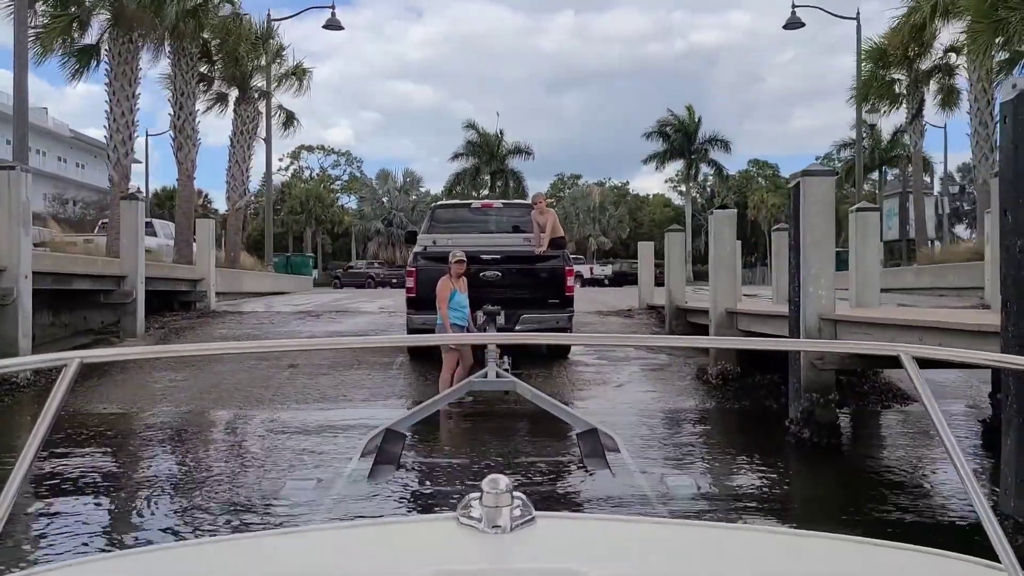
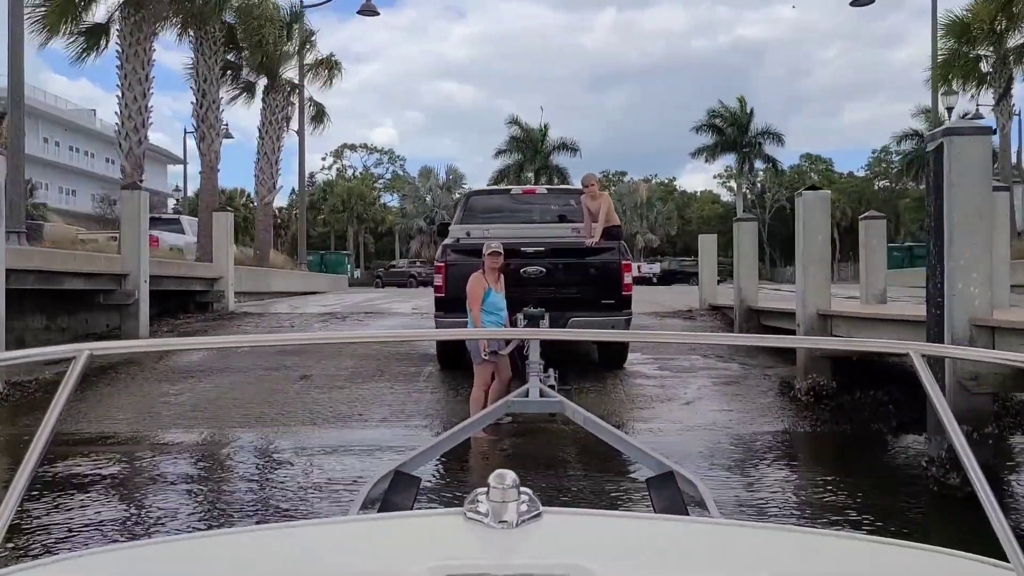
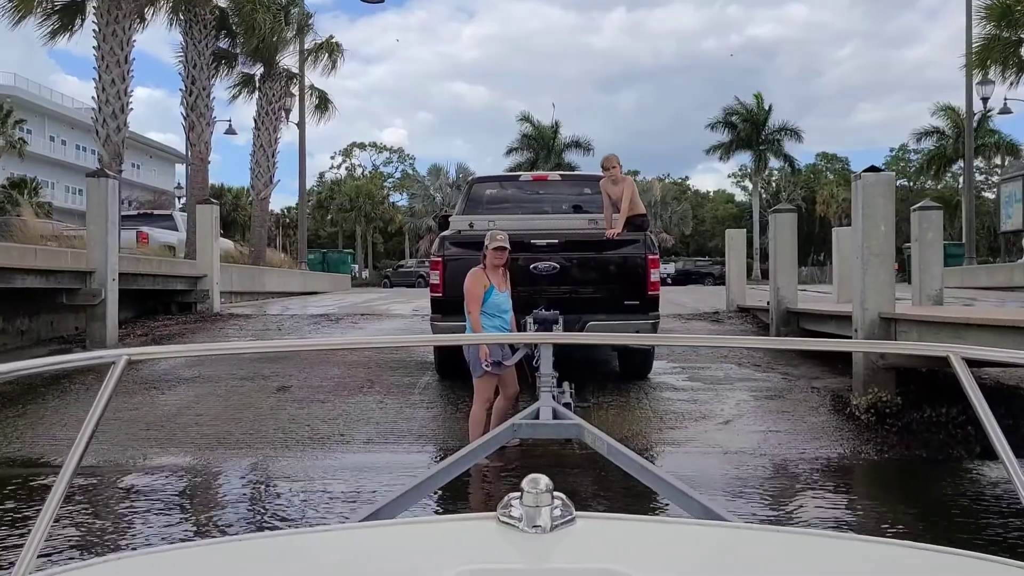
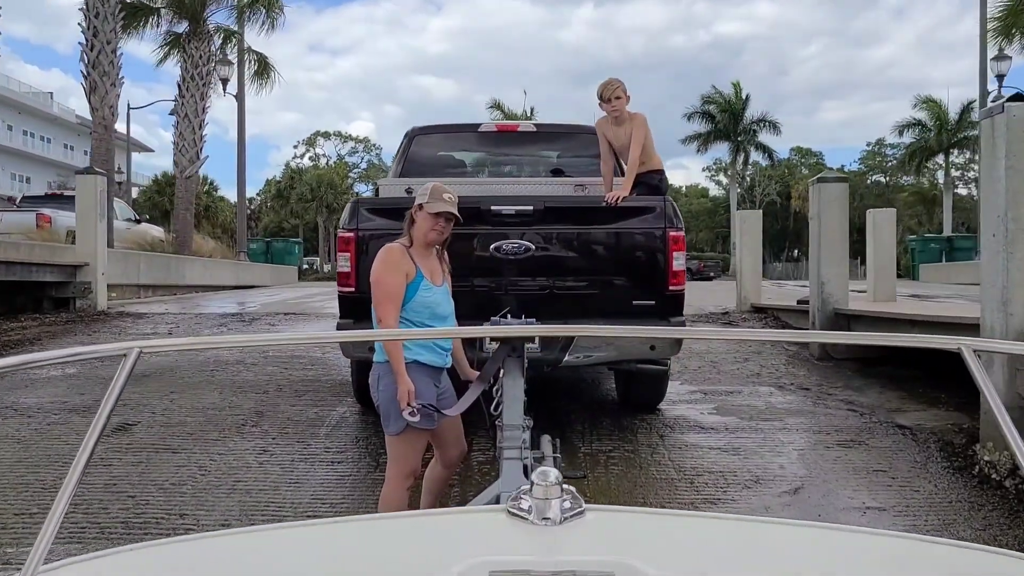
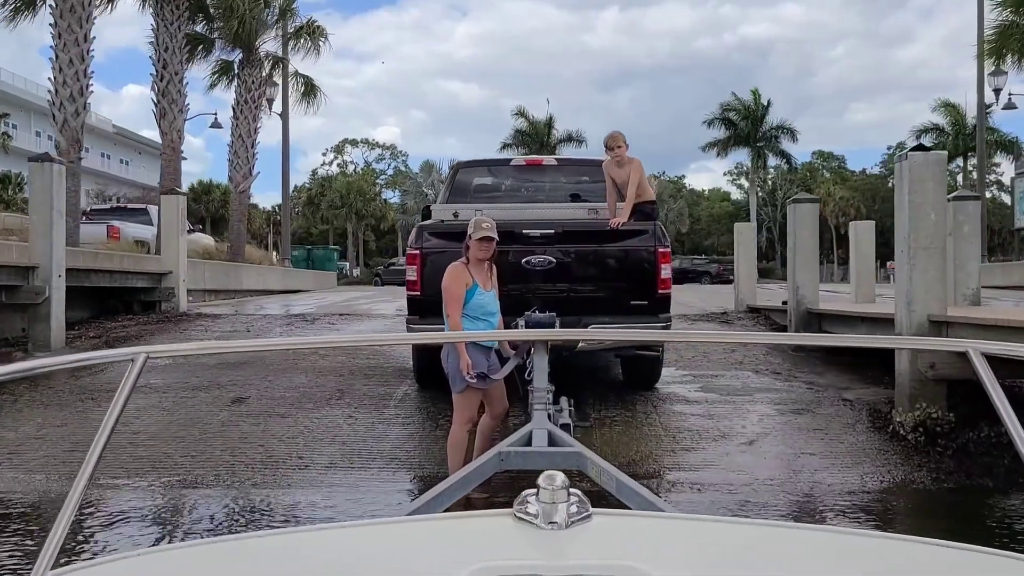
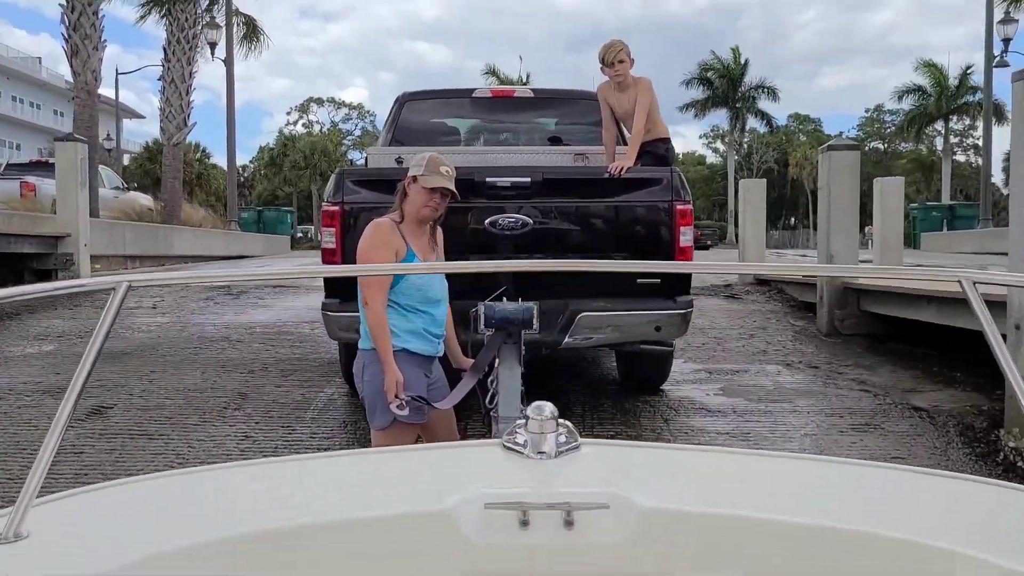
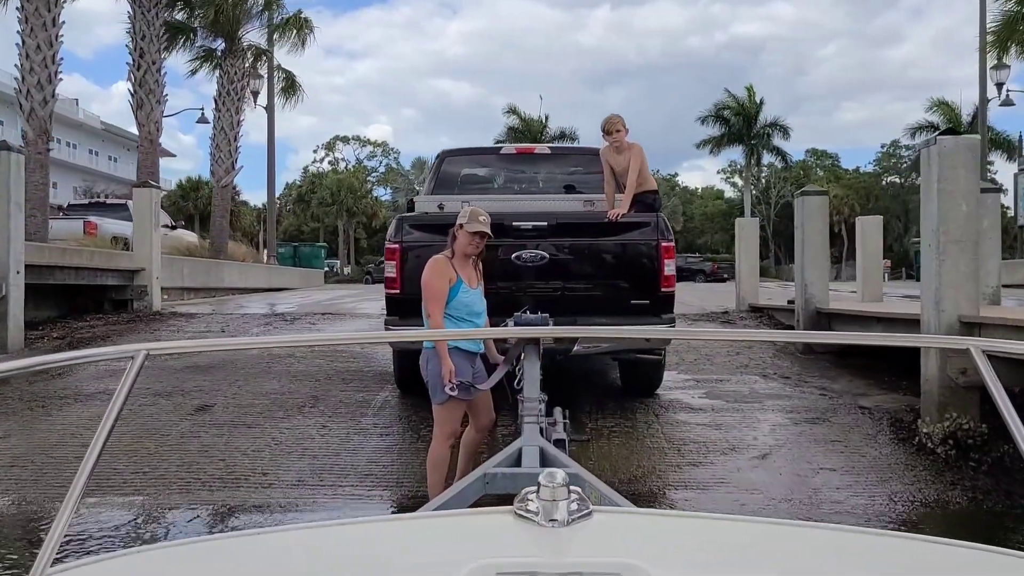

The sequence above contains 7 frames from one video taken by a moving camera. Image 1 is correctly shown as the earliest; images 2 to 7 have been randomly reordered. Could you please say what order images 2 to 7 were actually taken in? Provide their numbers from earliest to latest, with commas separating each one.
2, 3, 5, 7, 4, 6
